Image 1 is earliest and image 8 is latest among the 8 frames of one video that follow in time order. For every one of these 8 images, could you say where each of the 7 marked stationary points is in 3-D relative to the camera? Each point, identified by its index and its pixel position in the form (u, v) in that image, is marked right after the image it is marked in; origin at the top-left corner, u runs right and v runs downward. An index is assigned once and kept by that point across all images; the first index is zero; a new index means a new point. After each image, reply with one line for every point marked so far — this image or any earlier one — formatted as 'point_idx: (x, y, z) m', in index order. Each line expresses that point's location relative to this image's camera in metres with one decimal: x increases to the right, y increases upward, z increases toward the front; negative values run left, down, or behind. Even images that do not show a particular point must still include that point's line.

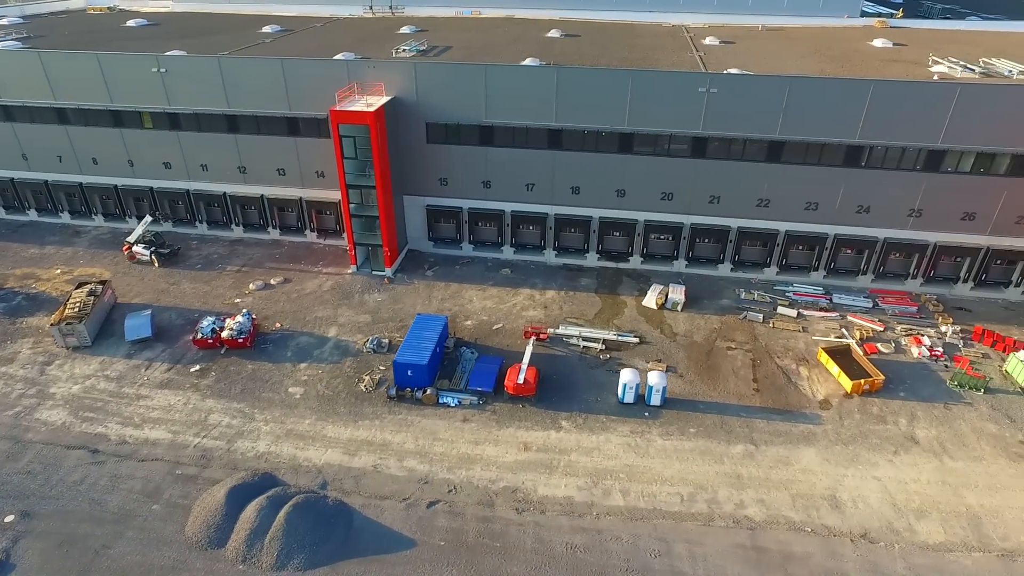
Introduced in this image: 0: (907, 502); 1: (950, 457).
0: (+9.9, -5.4, +16.6) m
1: (+11.9, -4.6, +18.0) m
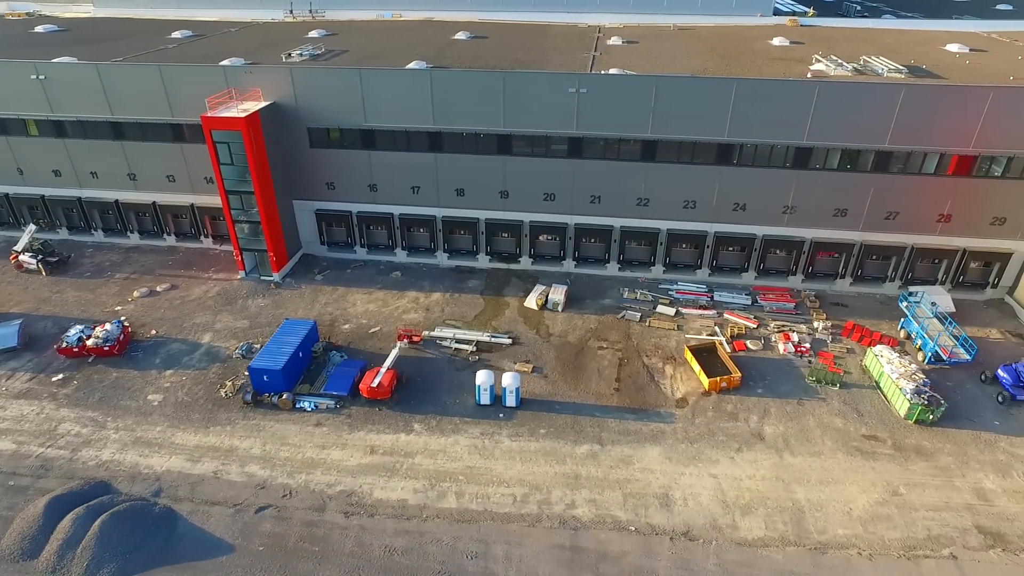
0: (+5.7, -5.4, +16.8) m
1: (+7.7, -4.6, +18.2) m
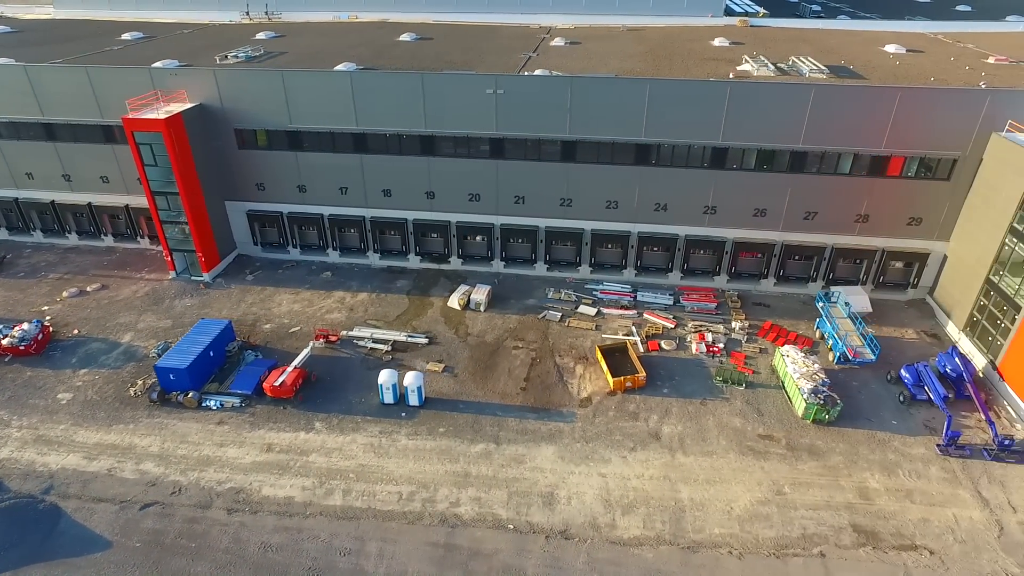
0: (+2.8, -5.4, +16.9) m
1: (+4.8, -4.6, +18.3) m
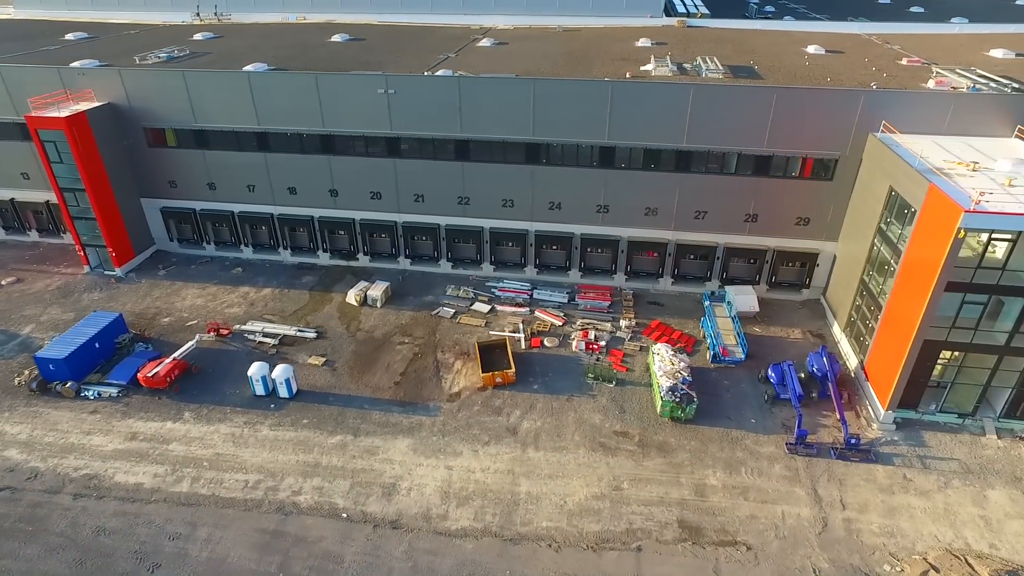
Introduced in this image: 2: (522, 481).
0: (-1.4, -5.3, +17.2) m
1: (+0.6, -4.5, +18.6) m
2: (+0.3, -5.1, +17.5) m
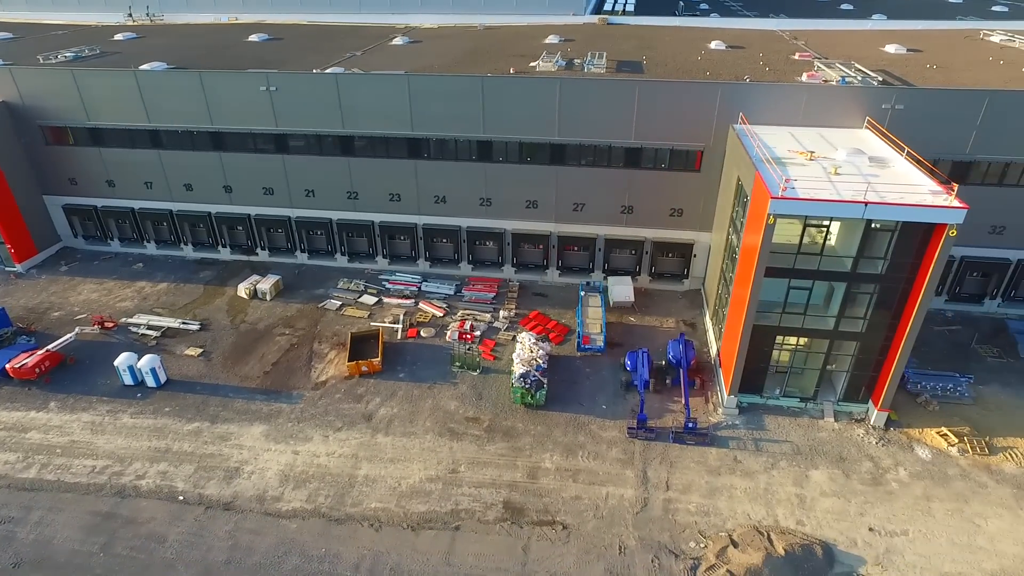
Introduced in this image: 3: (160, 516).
0: (-5.7, -5.0, +17.7) m
1: (-3.7, -4.2, +19.0) m
2: (-4.1, -4.8, +17.9) m
3: (-8.7, -5.7, +16.3) m
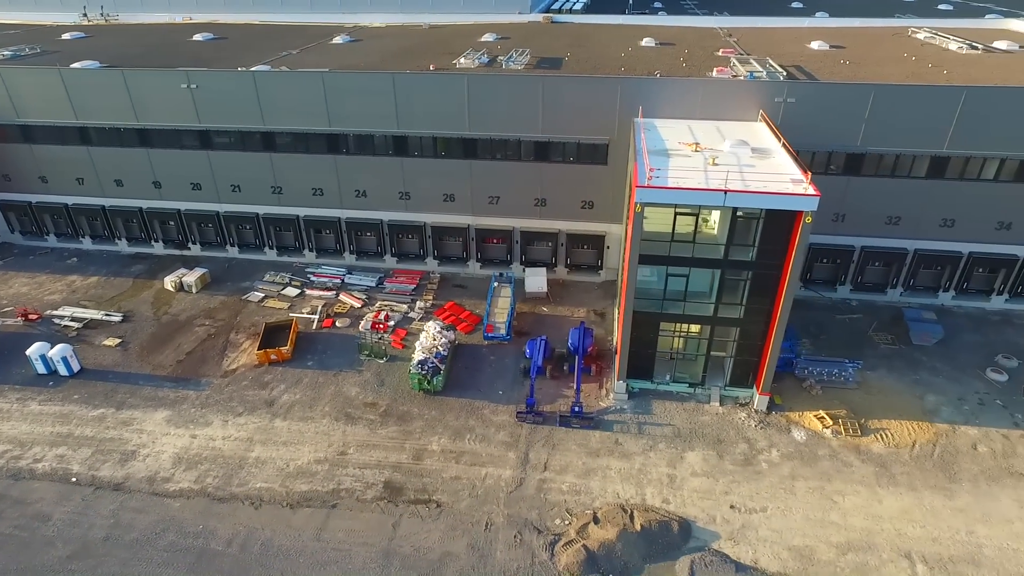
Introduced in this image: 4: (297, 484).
0: (-8.8, -4.7, +18.3) m
1: (-6.8, -3.9, +19.6) m
2: (-7.2, -4.5, +18.5) m
3: (-11.8, -5.3, +16.9) m
4: (-5.6, -5.1, +17.3) m
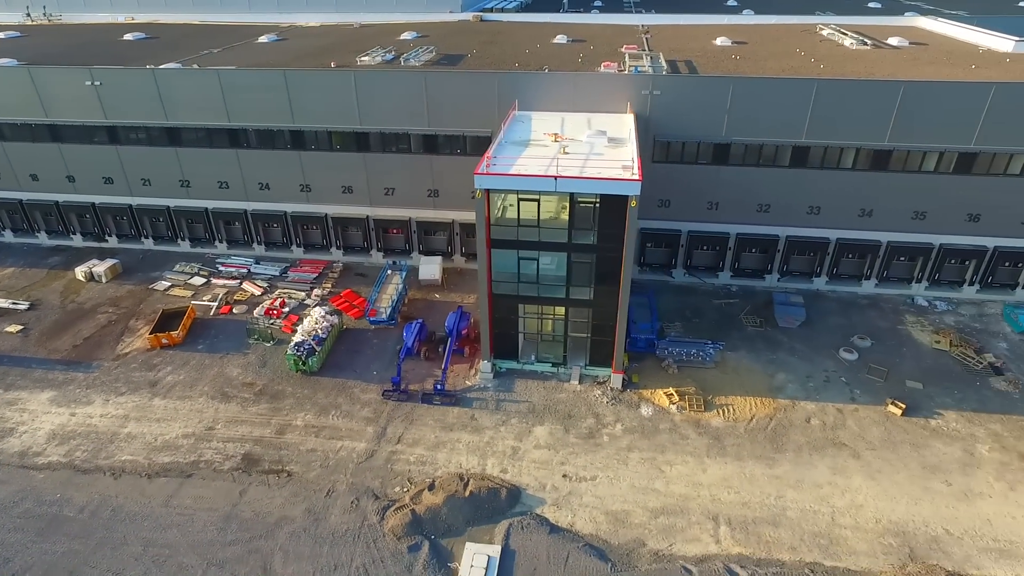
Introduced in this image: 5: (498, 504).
0: (-12.9, -4.2, +19.2) m
1: (-10.9, -3.4, +20.6) m
2: (-11.3, -4.0, +19.5) m
3: (-15.9, -4.9, +17.8) m
4: (-9.7, -4.7, +18.2) m
5: (-0.3, -5.4, +16.4) m
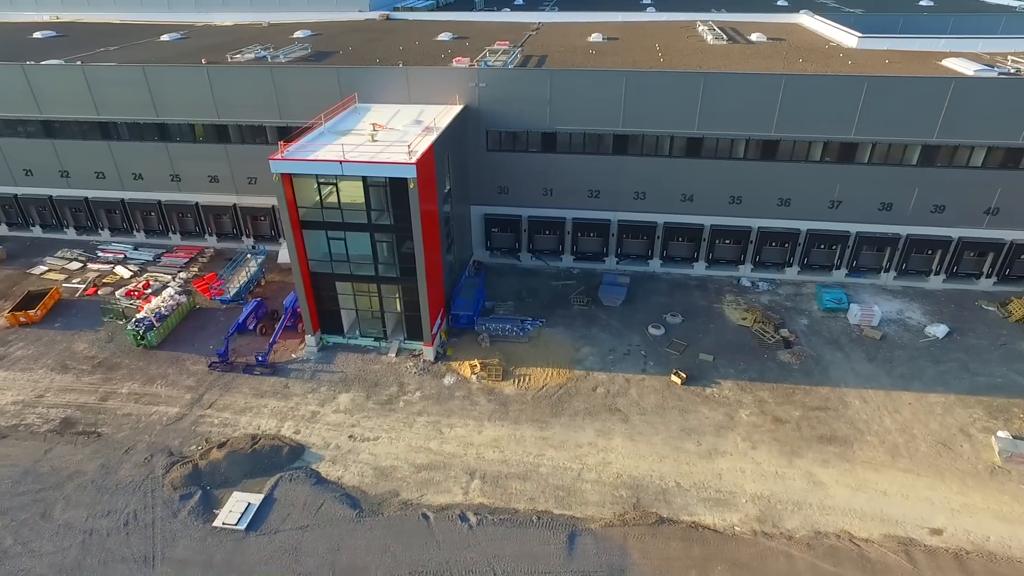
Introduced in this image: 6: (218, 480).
0: (-18.9, -3.5, +20.7) m
1: (-16.9, -2.7, +22.1) m
2: (-17.3, -3.3, +20.9) m
3: (-21.9, -4.2, +19.3) m
4: (-15.7, -4.0, +19.7) m
5: (-6.3, -4.6, +17.8) m
6: (-7.7, -5.0, +17.2) m
